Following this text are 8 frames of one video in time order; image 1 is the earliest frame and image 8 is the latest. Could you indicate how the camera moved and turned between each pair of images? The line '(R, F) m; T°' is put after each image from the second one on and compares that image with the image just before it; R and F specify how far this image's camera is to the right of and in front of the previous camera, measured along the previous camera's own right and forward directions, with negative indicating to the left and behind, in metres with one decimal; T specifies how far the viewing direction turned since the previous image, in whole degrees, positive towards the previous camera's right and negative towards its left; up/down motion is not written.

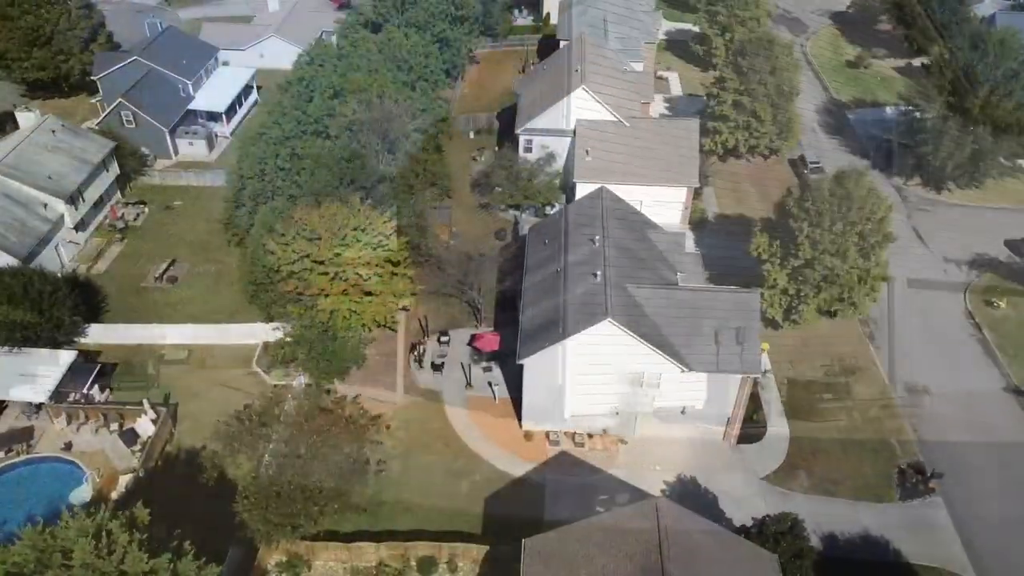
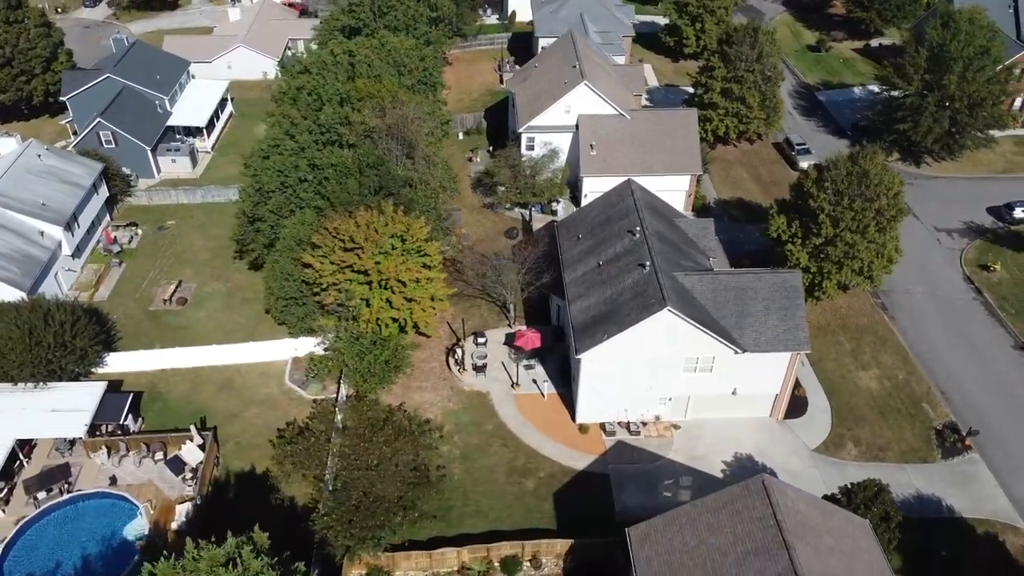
(-5.0, -0.1) m; +5°
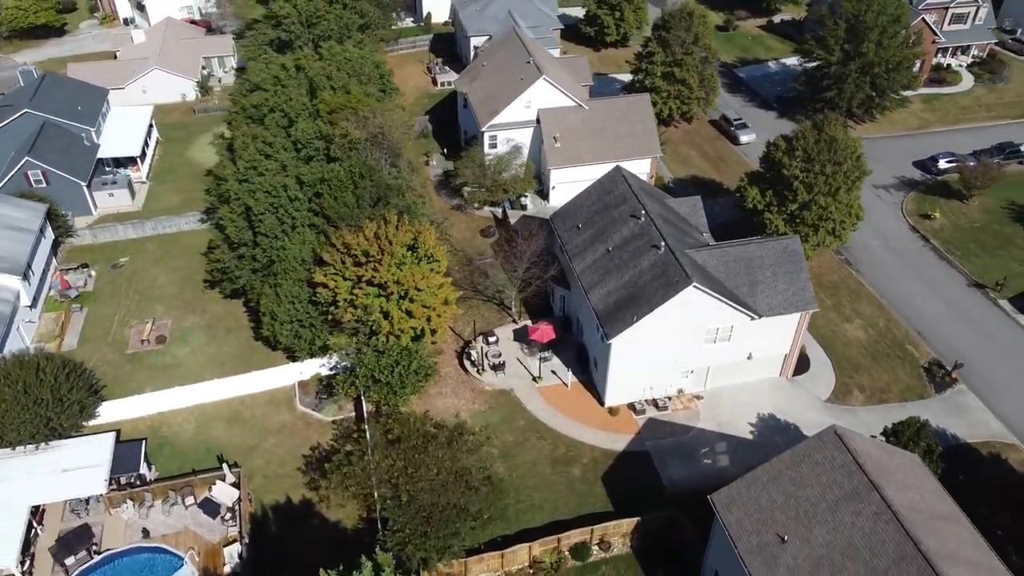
(-5.9, 0.0) m; +8°
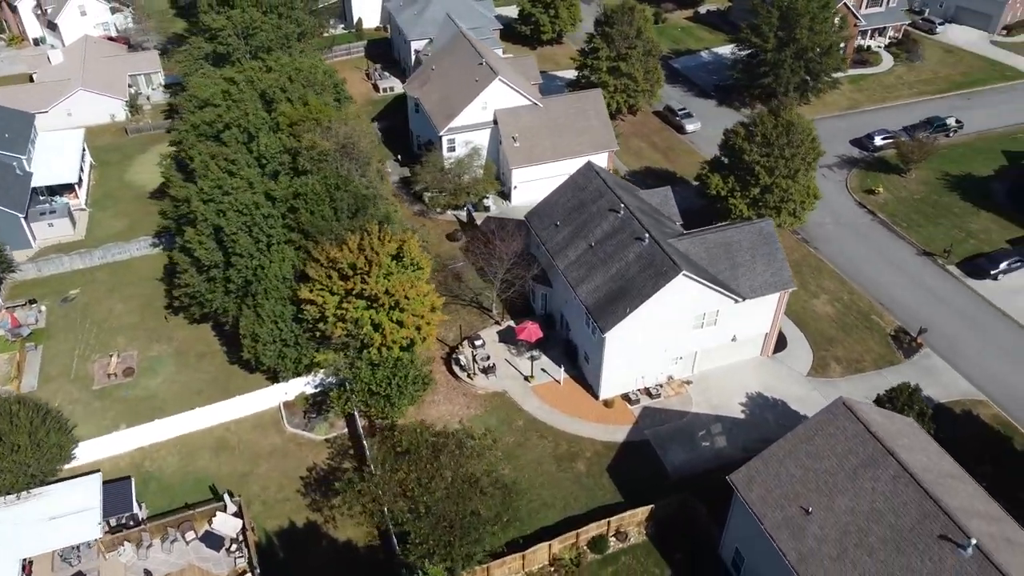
(-3.0, +0.1) m; +6°
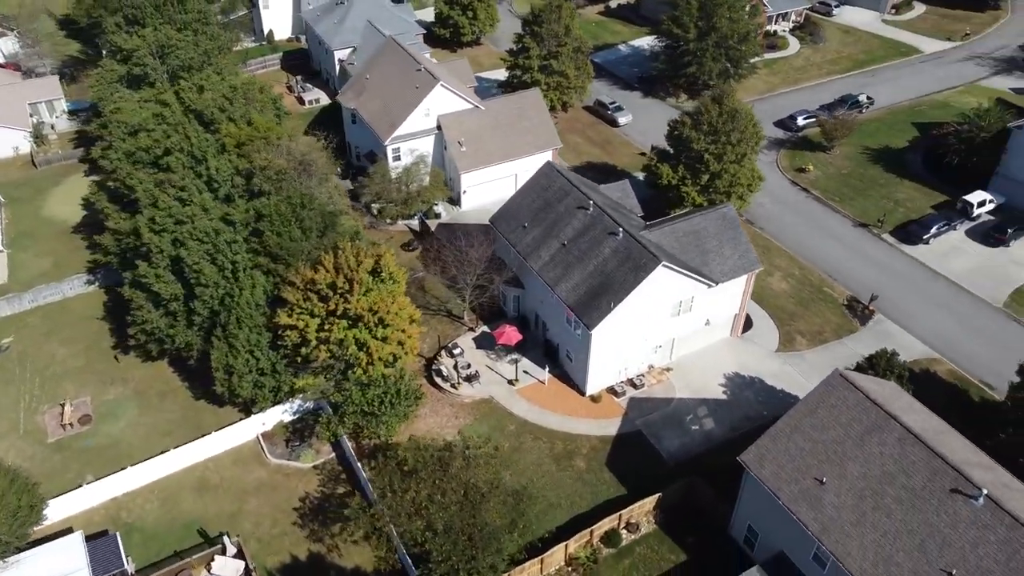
(-3.4, +0.3) m; +7°
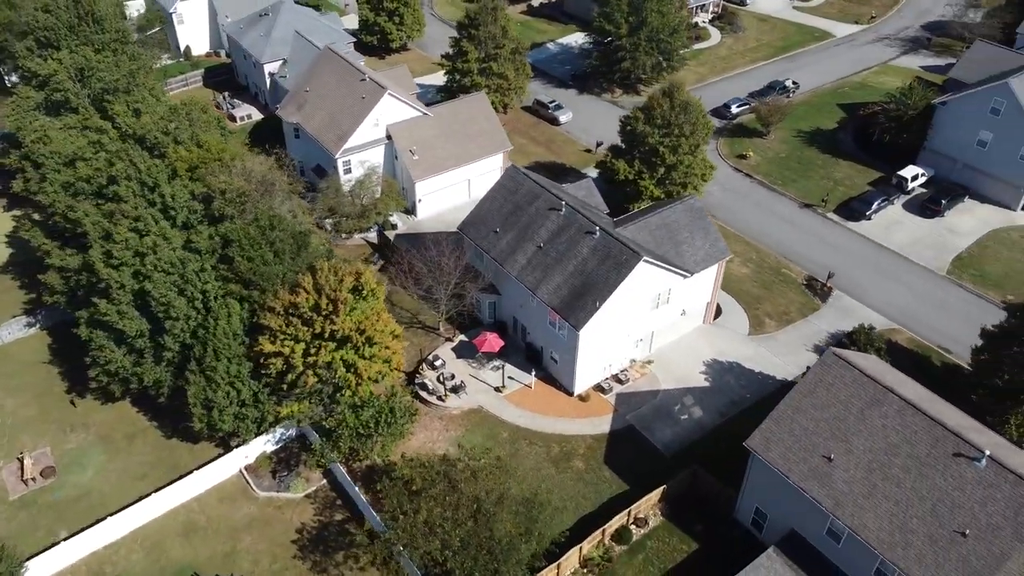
(-3.0, +0.4) m; +6°
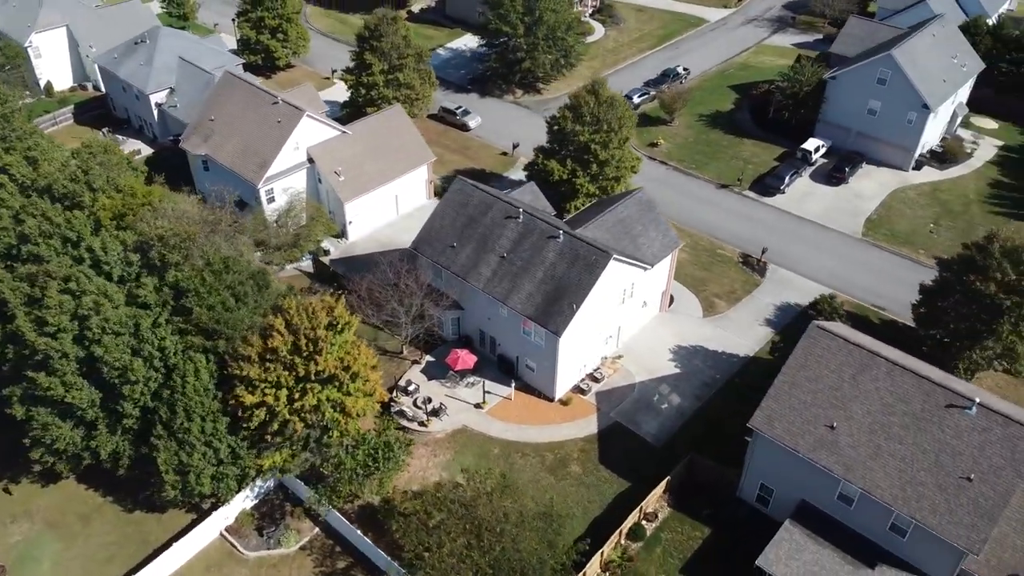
(-4.4, +0.9) m; +9°
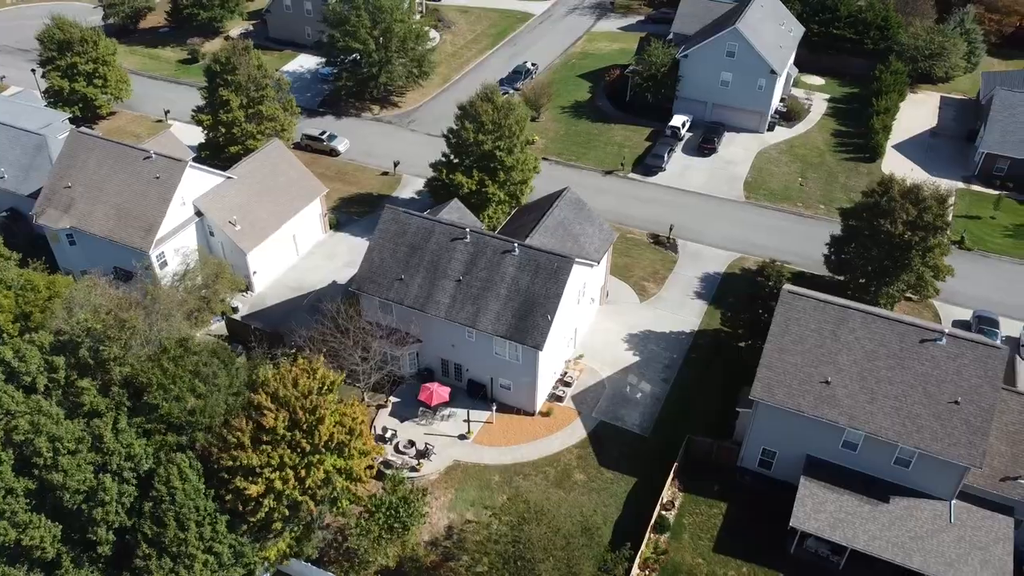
(-6.7, +1.7) m; +13°
